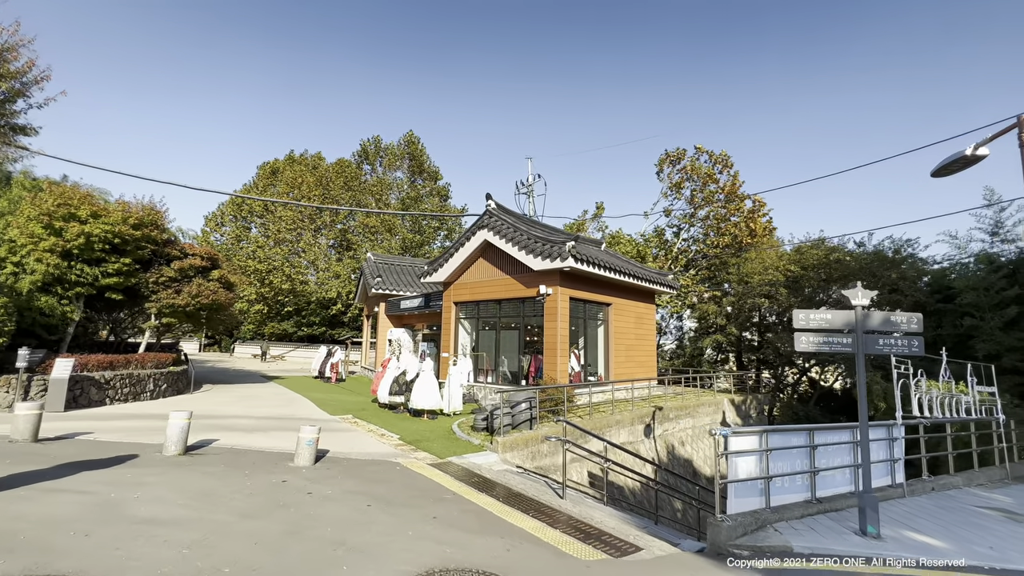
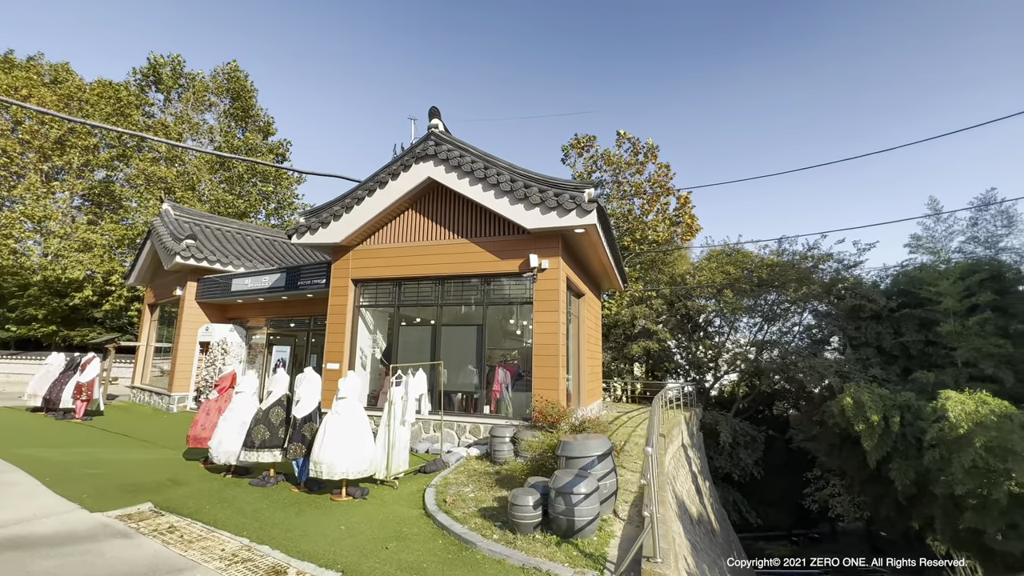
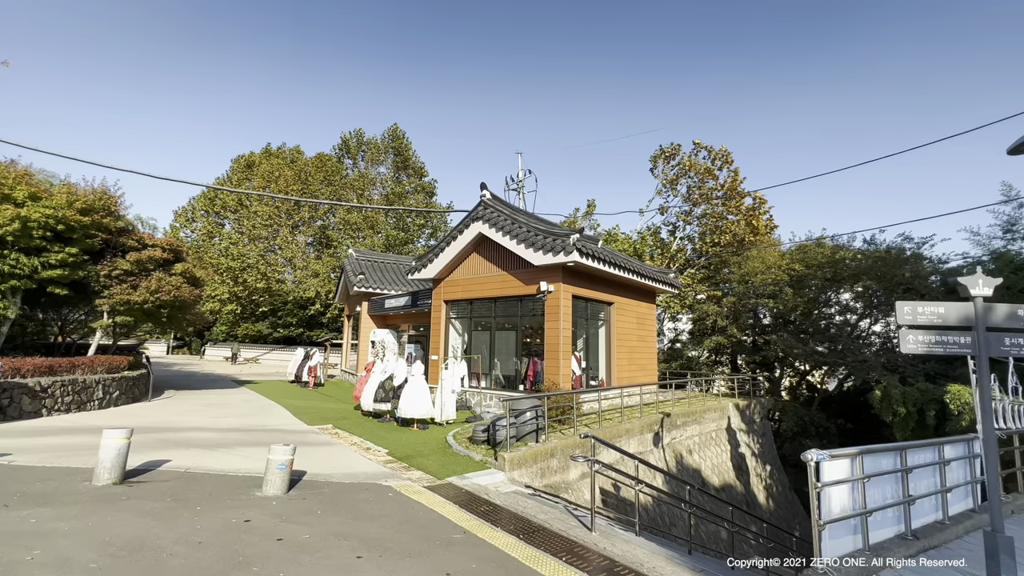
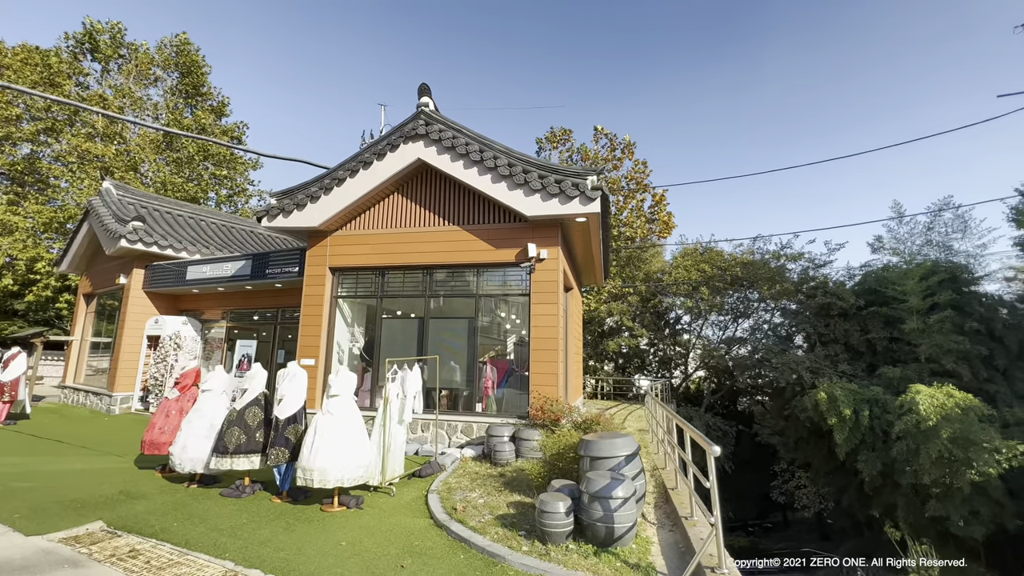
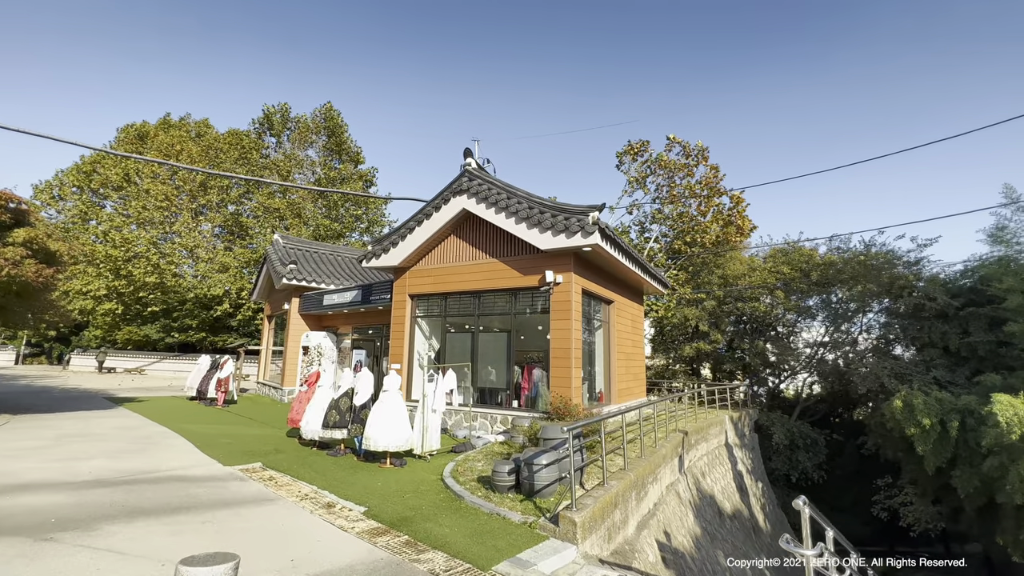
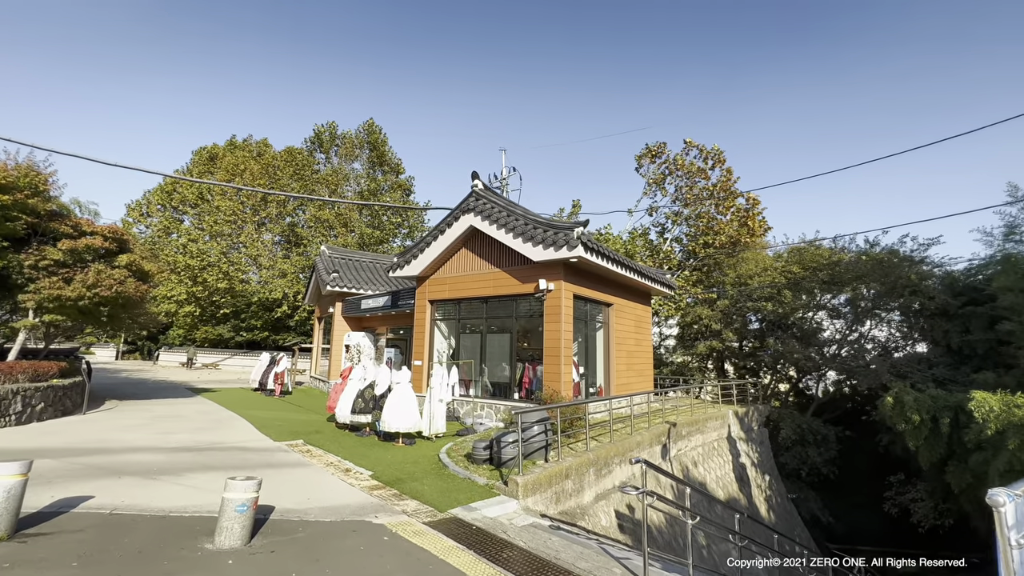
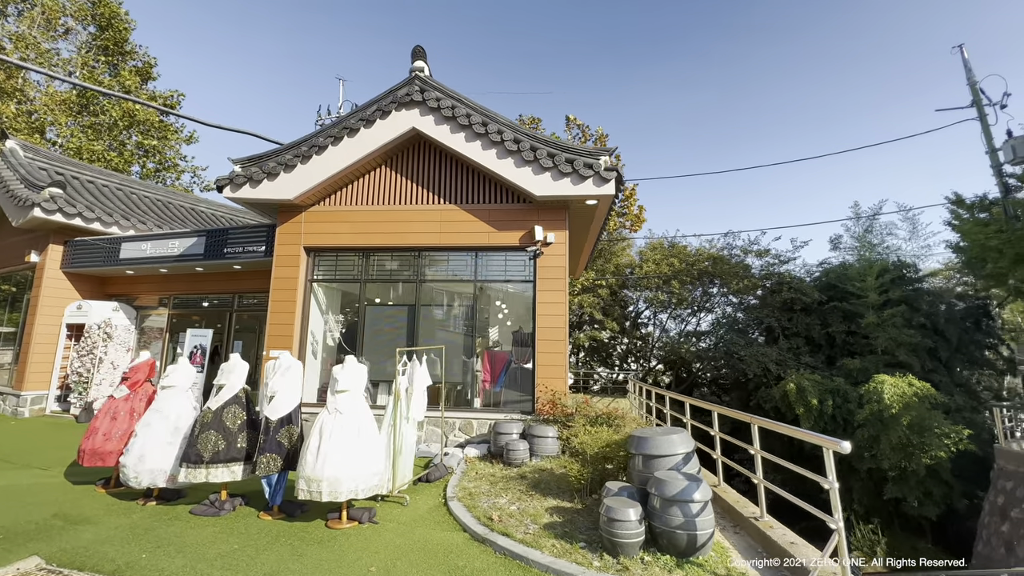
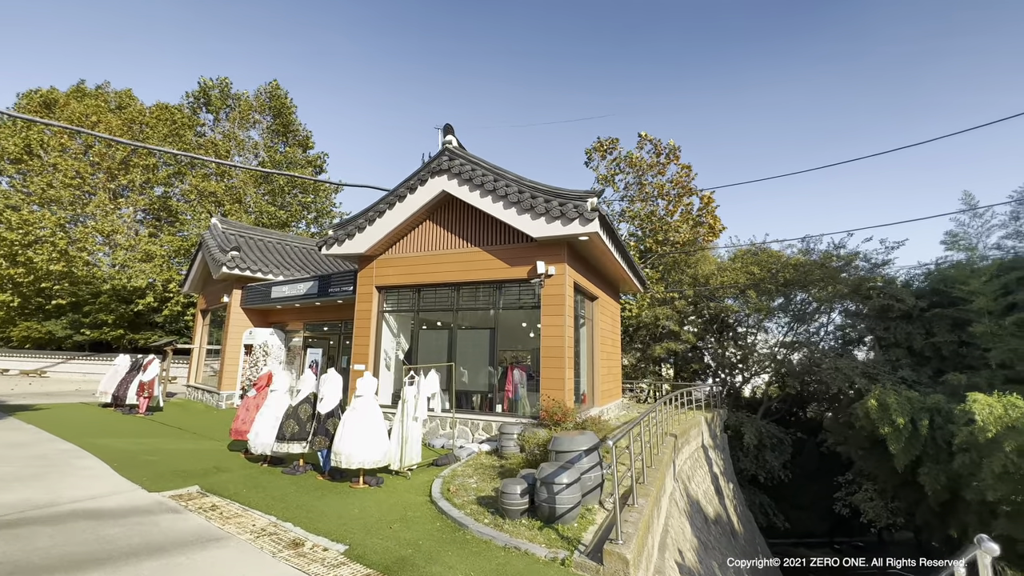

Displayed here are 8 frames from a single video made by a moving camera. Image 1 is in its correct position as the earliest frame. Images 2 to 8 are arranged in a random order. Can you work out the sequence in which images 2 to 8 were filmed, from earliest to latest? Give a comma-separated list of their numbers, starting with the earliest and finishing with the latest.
3, 6, 5, 8, 2, 4, 7
